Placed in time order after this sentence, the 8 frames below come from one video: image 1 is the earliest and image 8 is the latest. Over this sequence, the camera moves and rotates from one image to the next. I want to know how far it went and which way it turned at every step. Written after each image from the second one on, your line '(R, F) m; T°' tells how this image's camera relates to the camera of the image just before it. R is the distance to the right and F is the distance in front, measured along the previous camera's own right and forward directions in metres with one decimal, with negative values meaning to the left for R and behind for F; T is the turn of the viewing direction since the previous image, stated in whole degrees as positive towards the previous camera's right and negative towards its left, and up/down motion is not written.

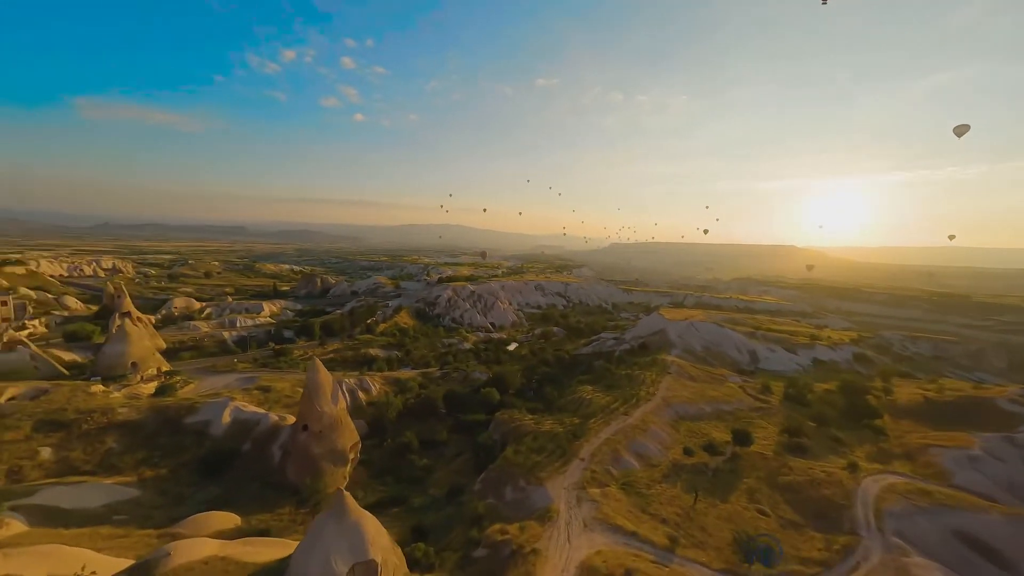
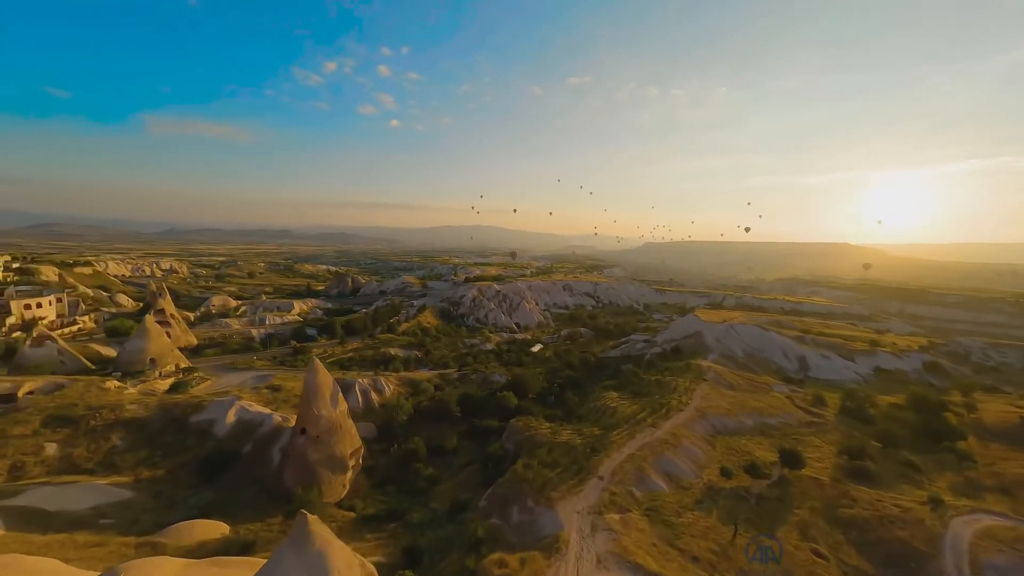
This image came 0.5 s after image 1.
(+1.0, +1.8) m; -5°
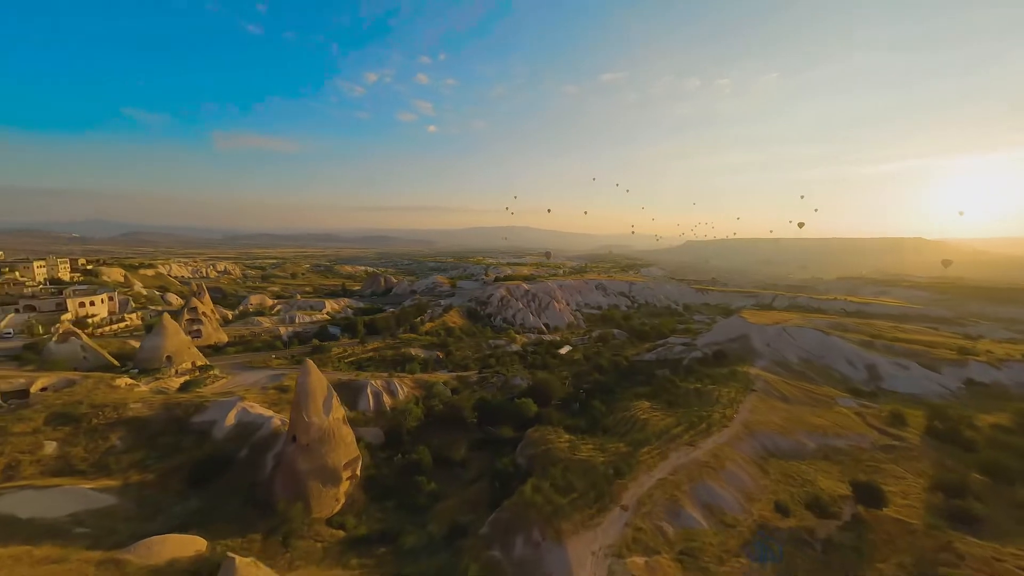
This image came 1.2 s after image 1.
(+1.2, +2.3) m; -6°
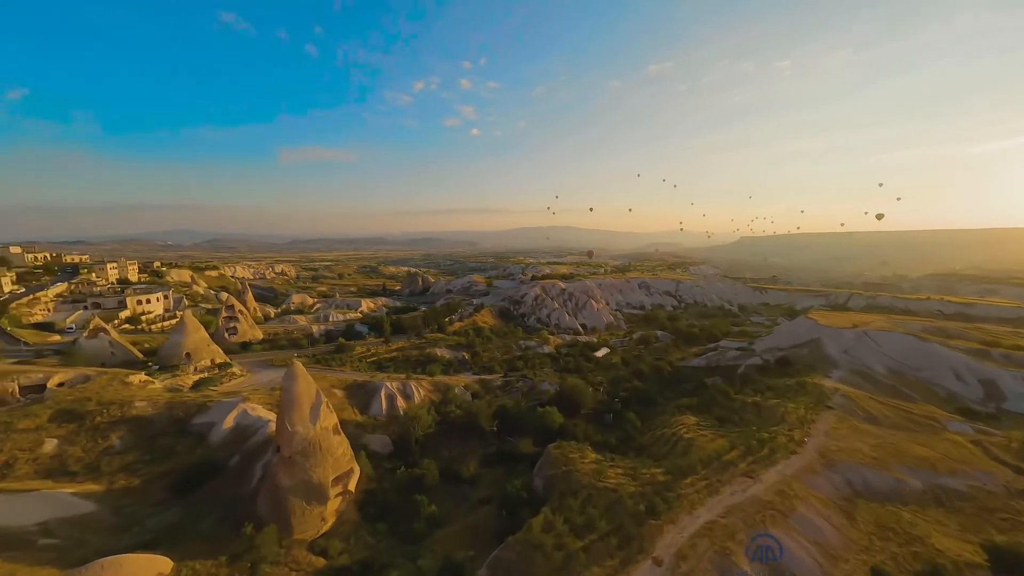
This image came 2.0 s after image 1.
(+1.4, +2.7) m; -7°
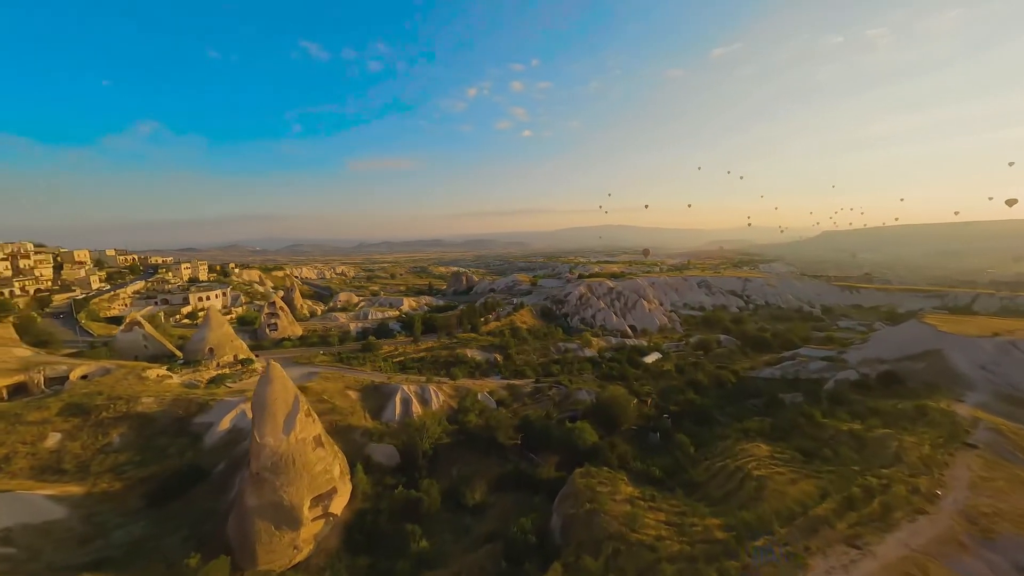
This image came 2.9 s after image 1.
(+1.6, +3.2) m; -8°
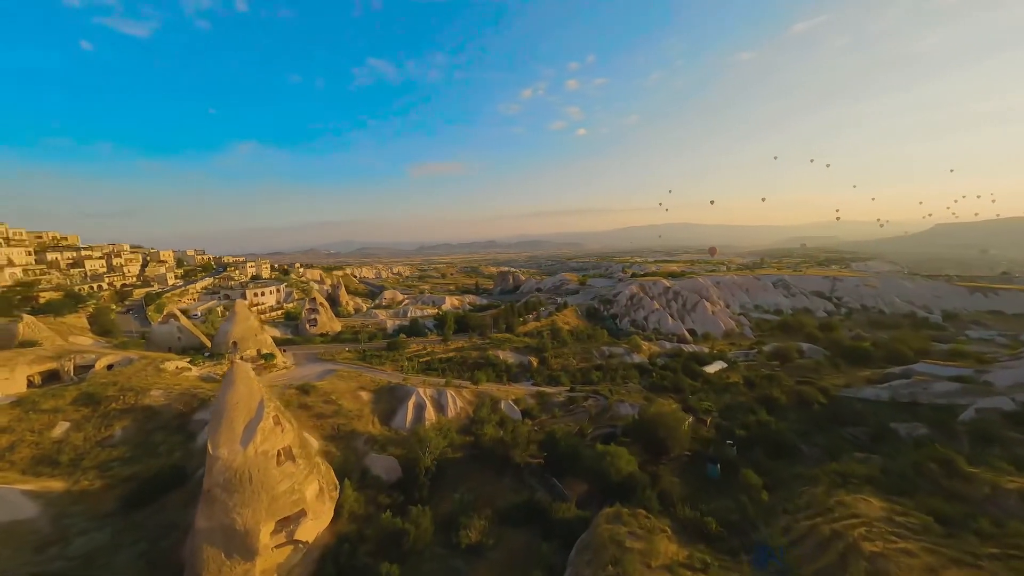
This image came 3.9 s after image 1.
(+1.7, +3.2) m; -9°
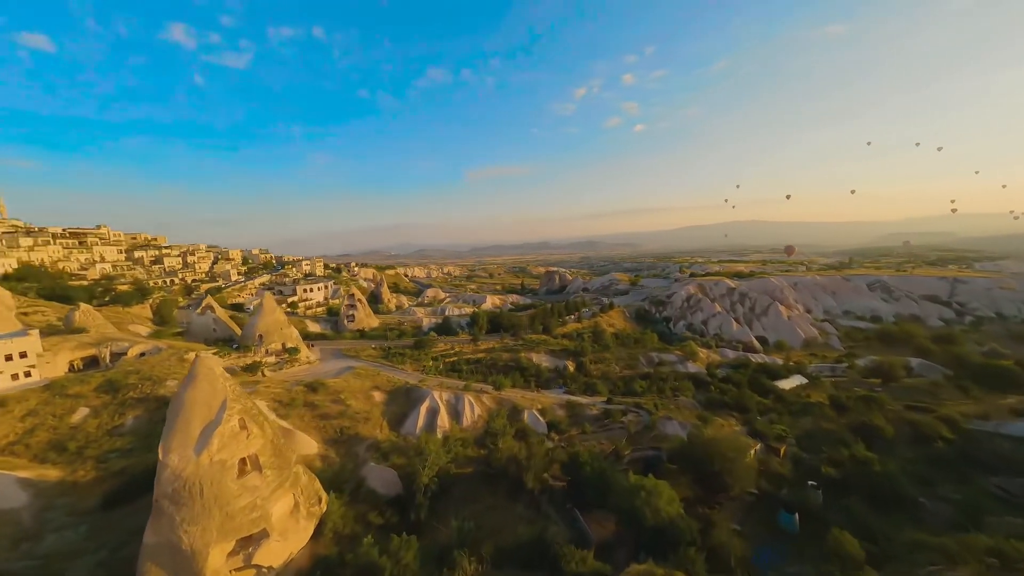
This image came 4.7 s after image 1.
(+1.5, +2.7) m; -9°
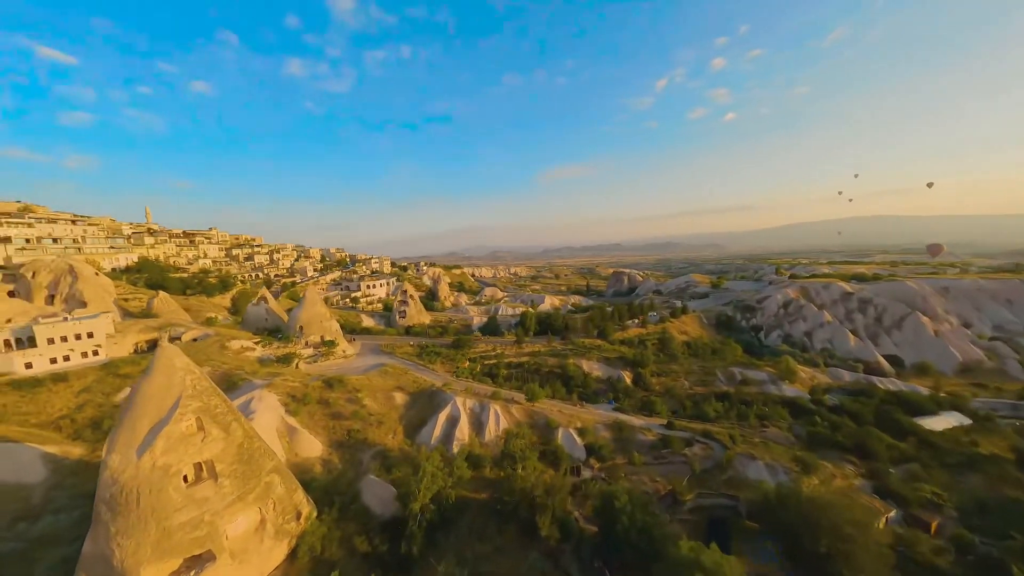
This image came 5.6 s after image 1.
(+1.8, +3.1) m; -12°
